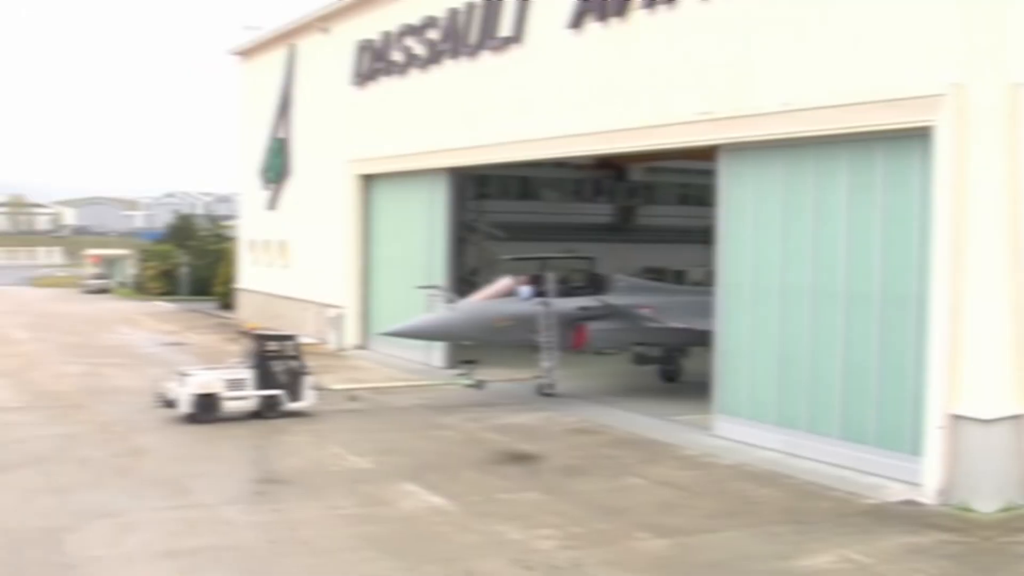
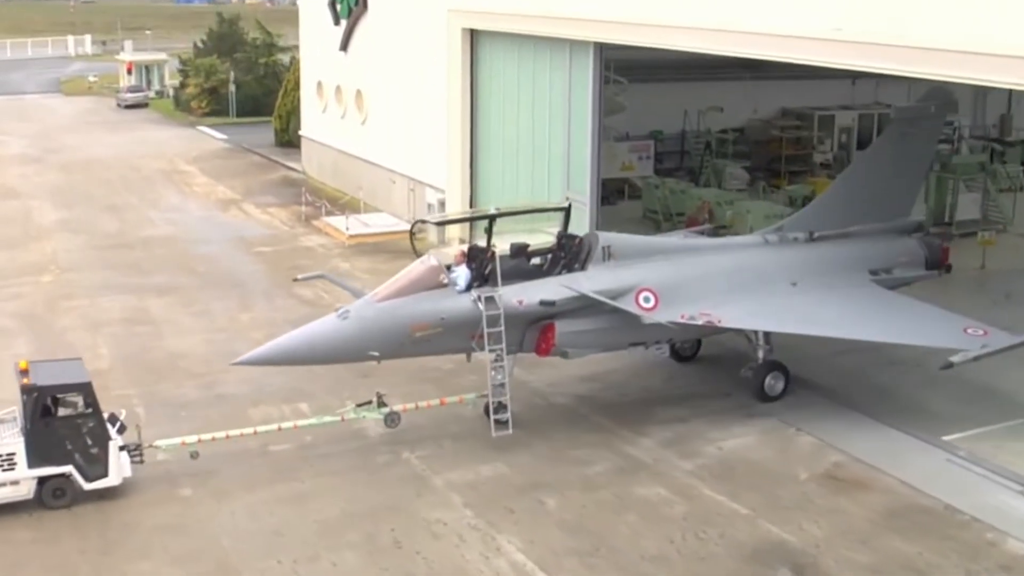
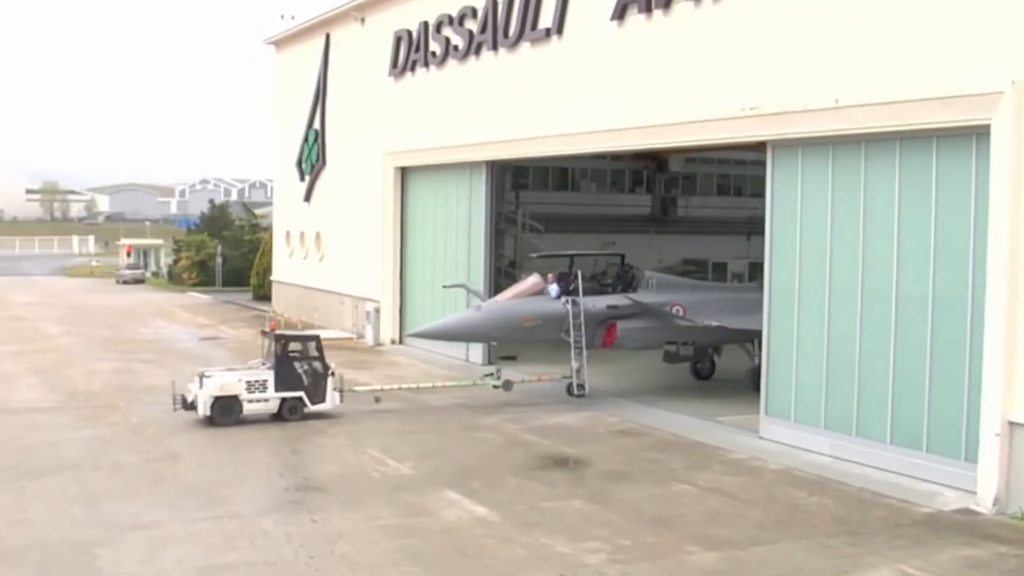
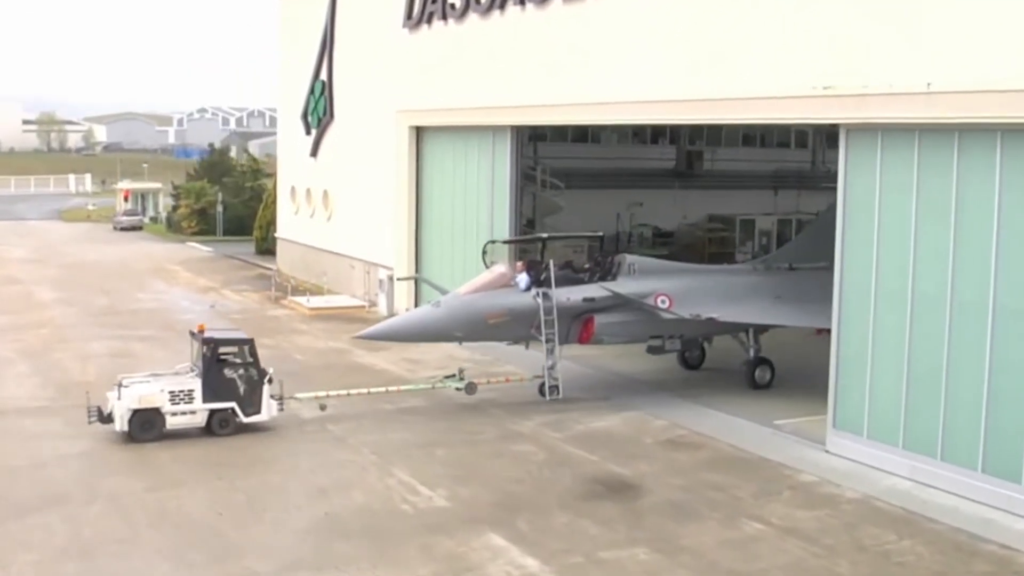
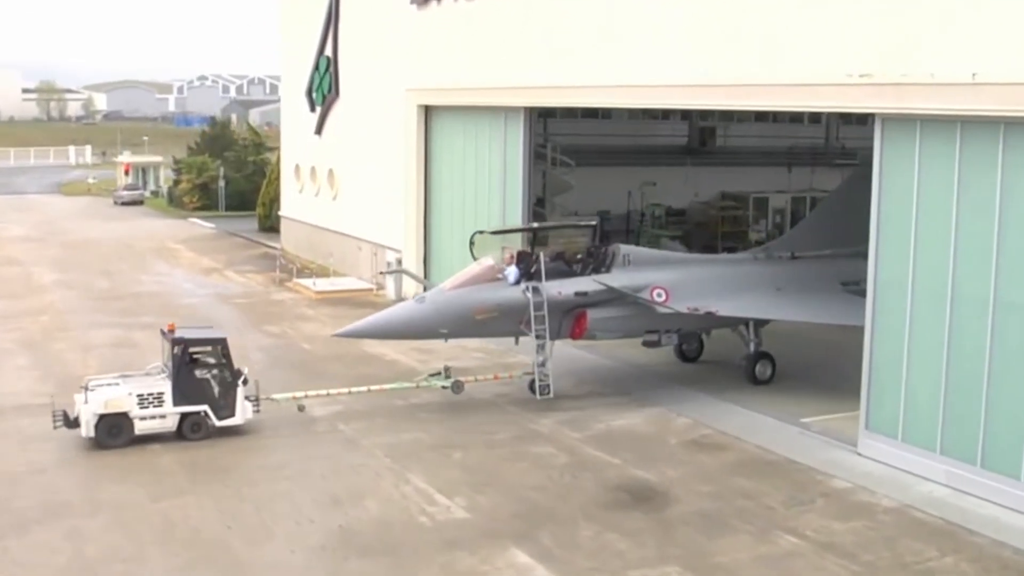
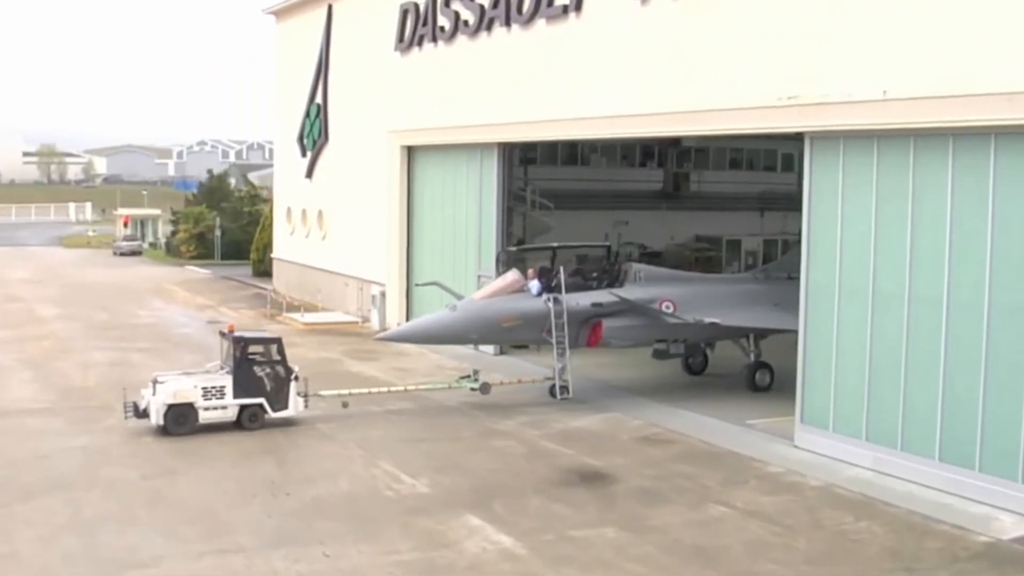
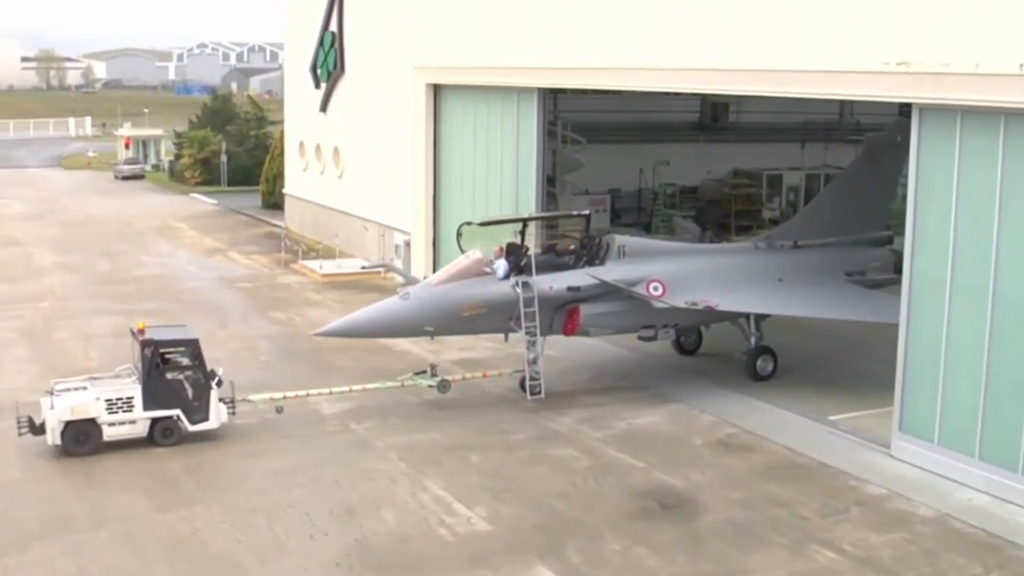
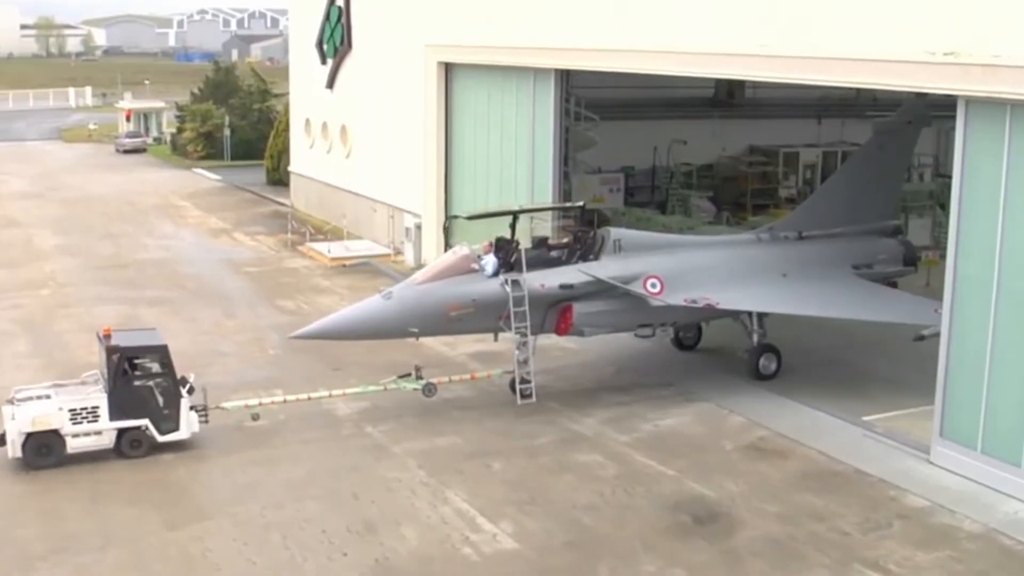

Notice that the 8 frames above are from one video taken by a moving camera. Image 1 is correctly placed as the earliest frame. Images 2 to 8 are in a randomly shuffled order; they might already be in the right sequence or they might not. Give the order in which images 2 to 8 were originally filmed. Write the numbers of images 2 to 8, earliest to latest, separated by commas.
3, 6, 4, 5, 7, 8, 2
